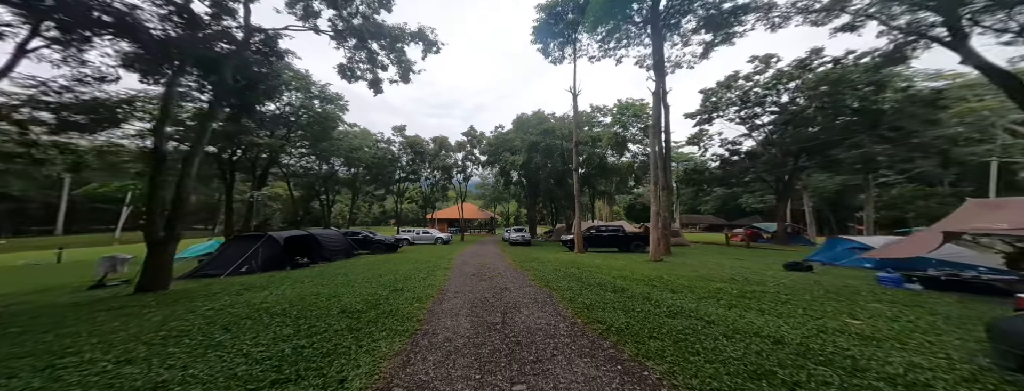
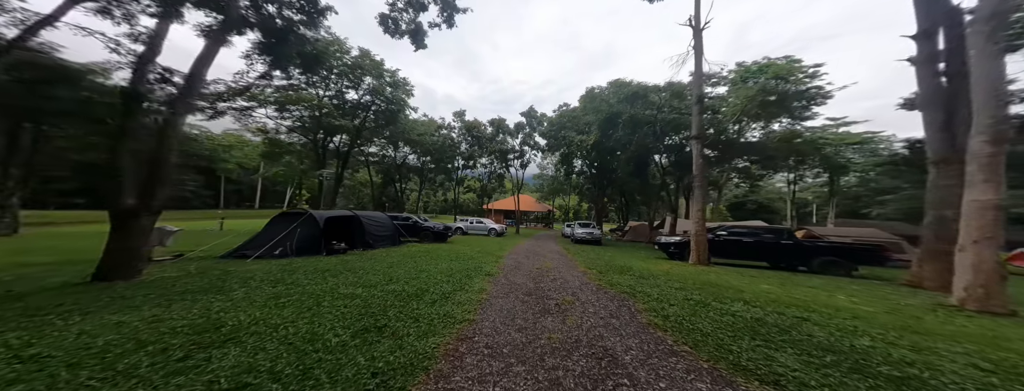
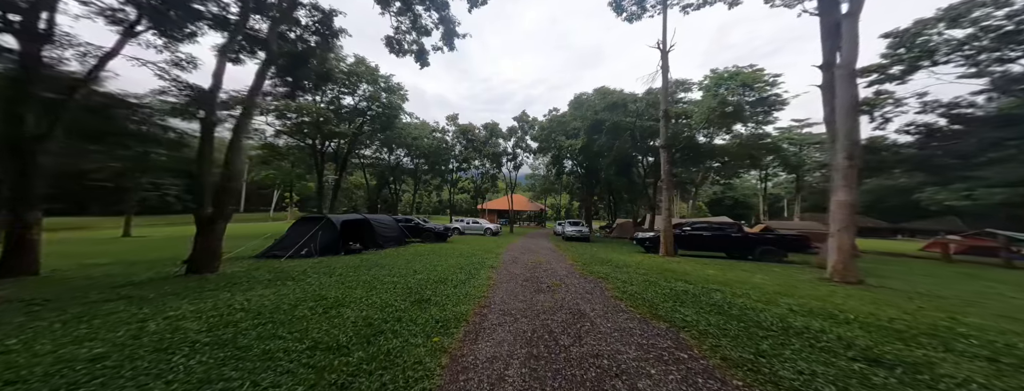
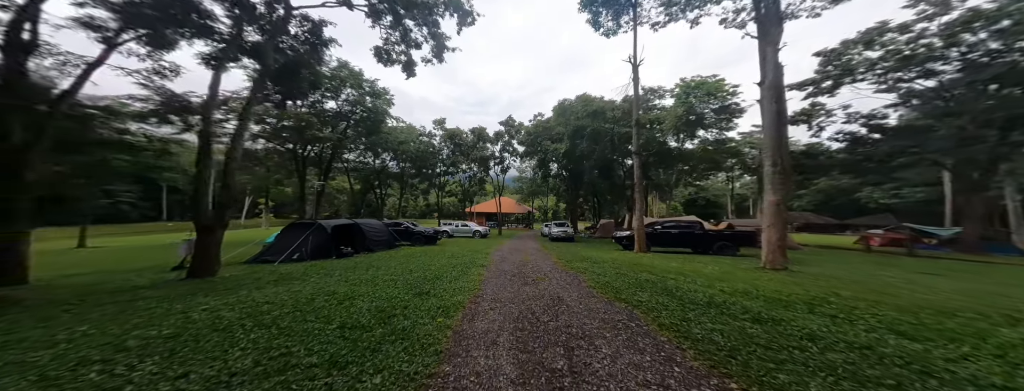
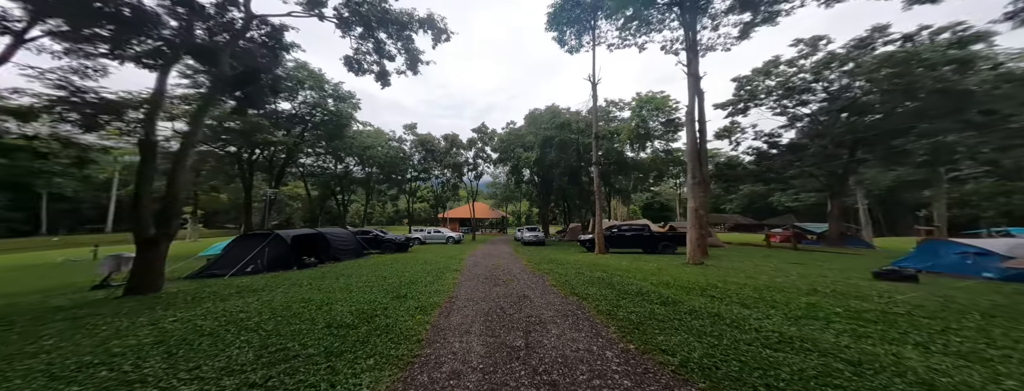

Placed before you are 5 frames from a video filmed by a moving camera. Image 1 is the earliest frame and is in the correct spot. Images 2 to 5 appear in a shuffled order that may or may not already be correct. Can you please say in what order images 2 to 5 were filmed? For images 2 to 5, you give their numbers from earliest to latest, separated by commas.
5, 4, 3, 2
